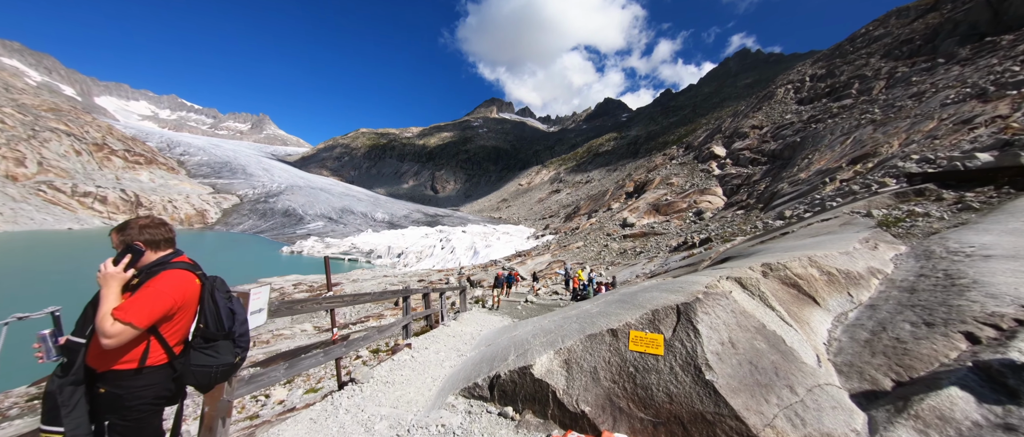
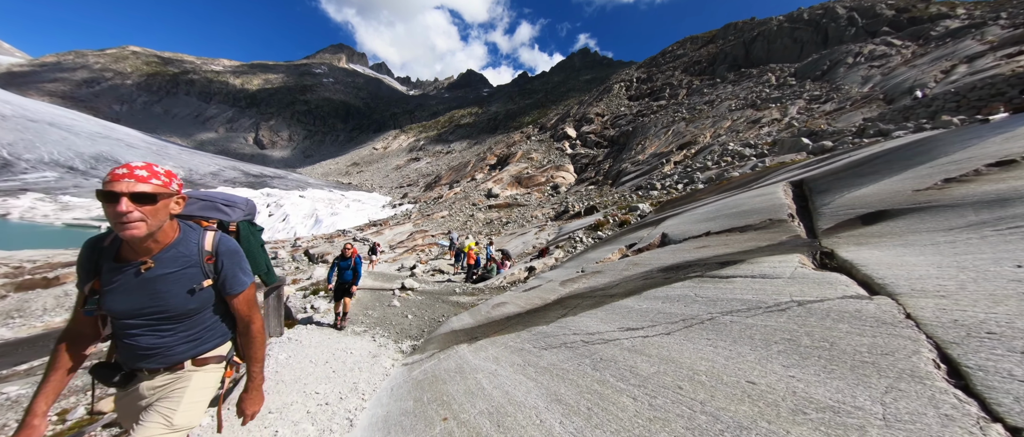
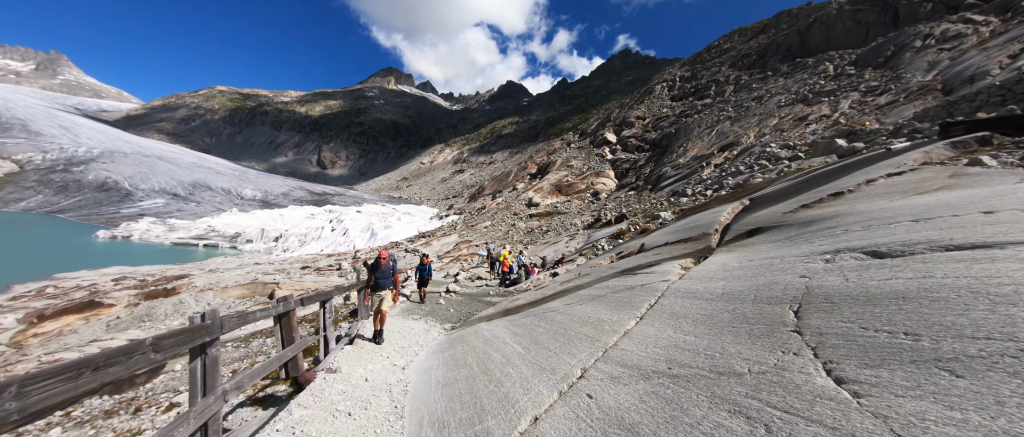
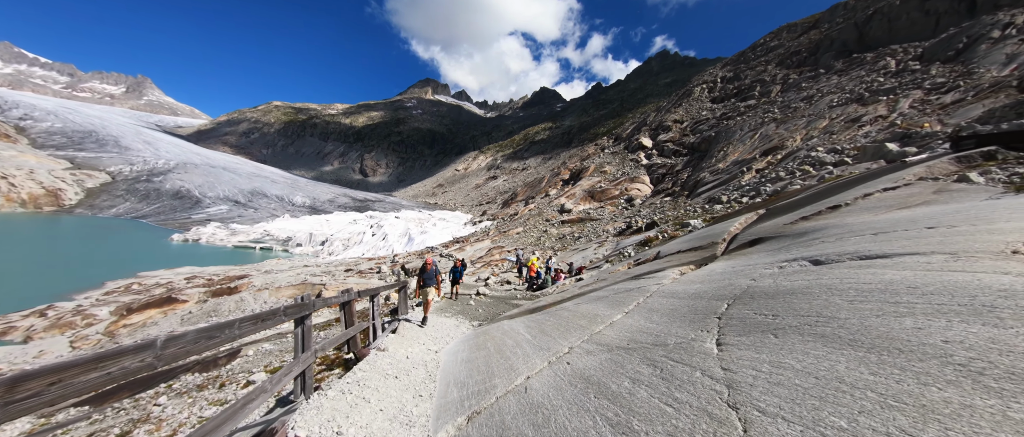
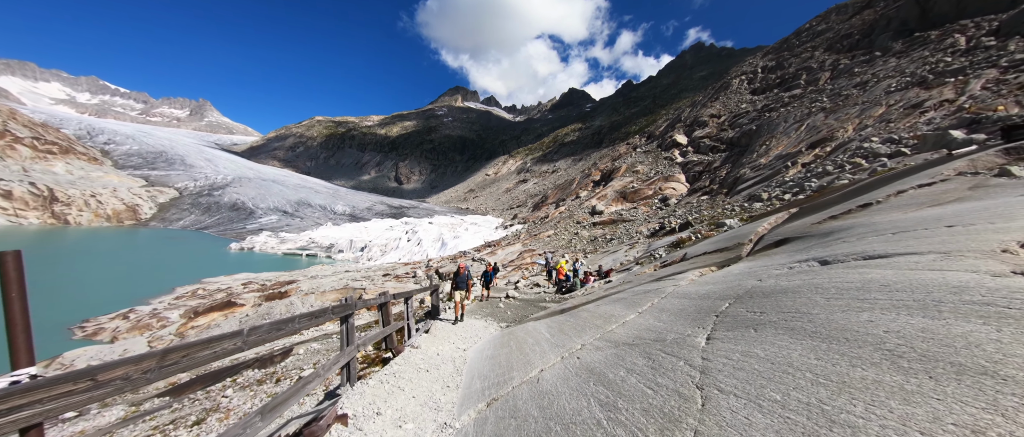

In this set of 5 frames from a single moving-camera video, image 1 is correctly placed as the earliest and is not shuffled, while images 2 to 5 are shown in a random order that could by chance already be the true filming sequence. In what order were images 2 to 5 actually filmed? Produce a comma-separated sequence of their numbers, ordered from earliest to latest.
5, 4, 3, 2
